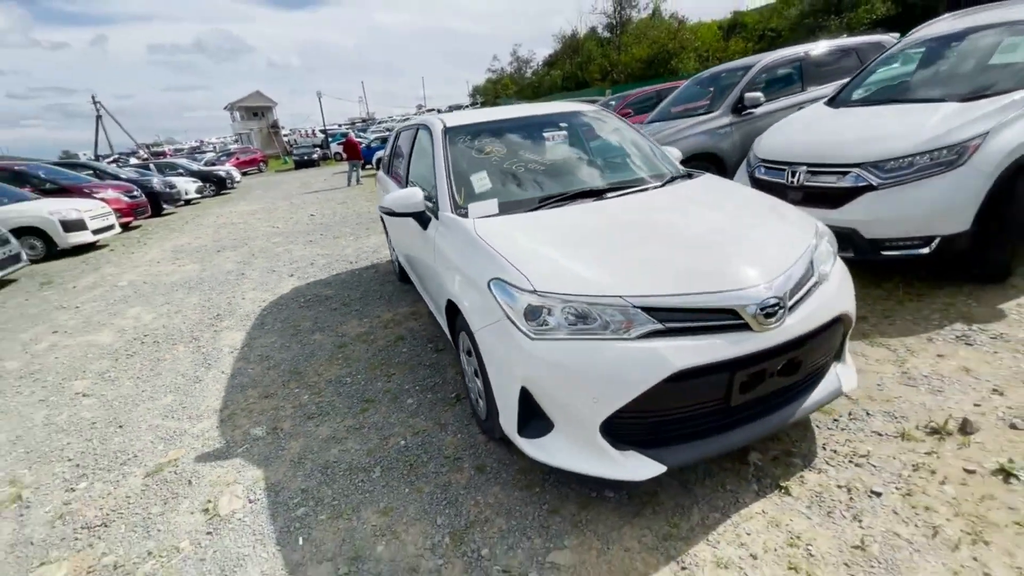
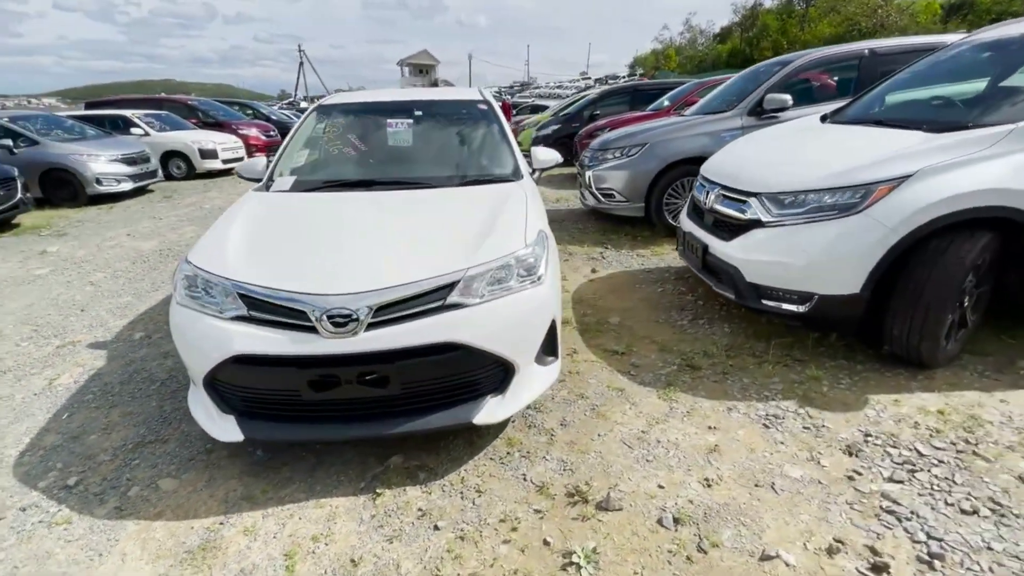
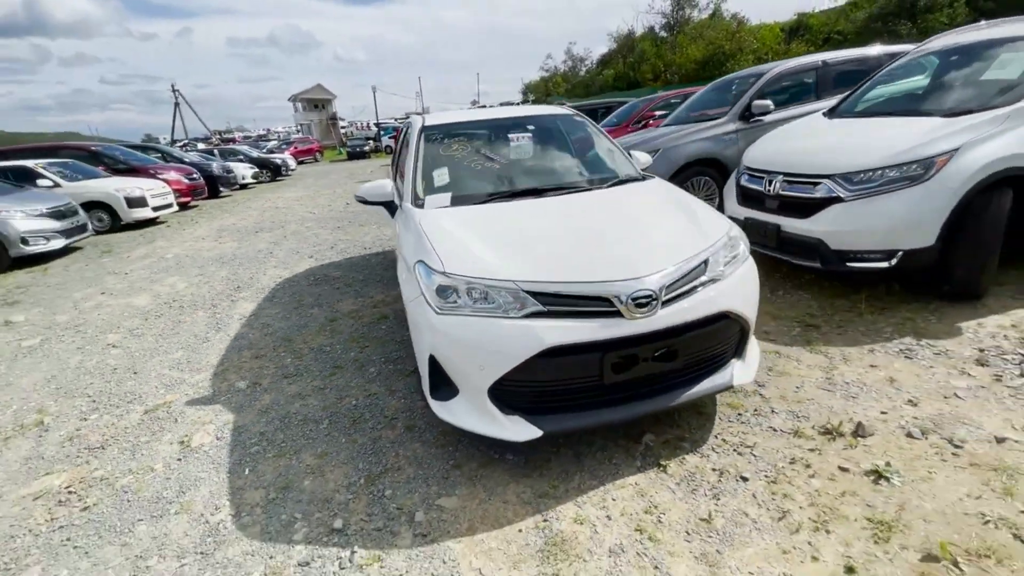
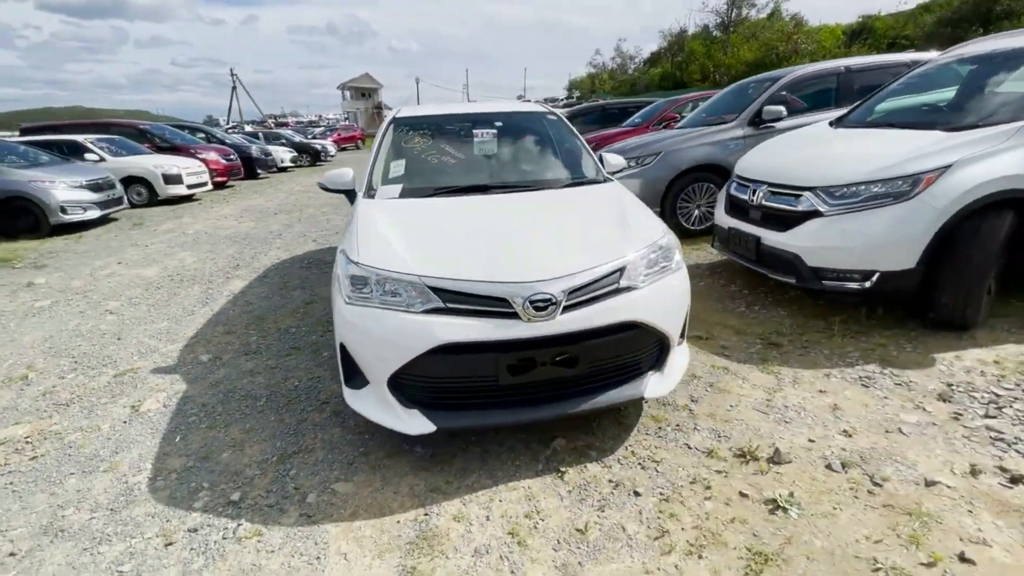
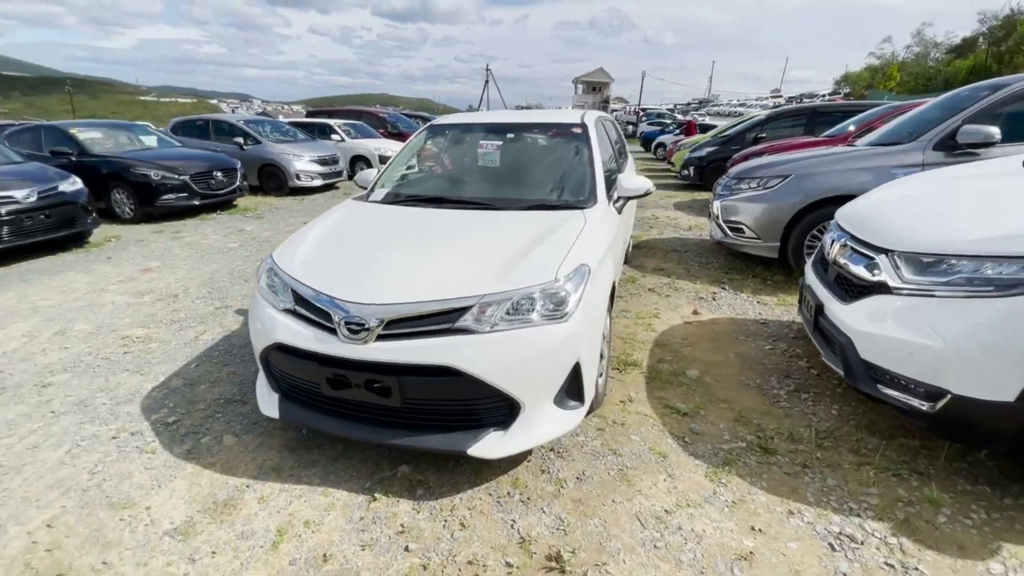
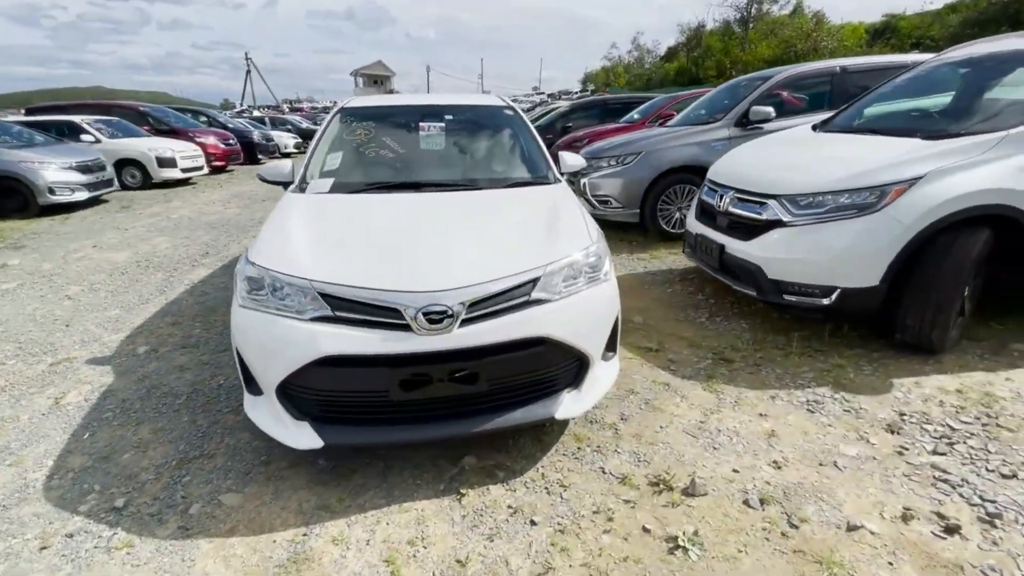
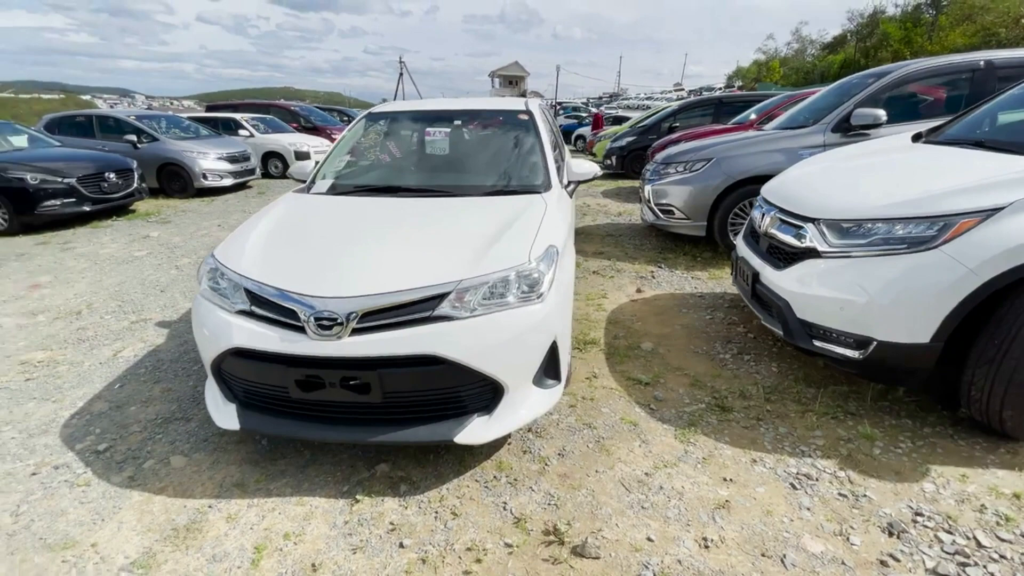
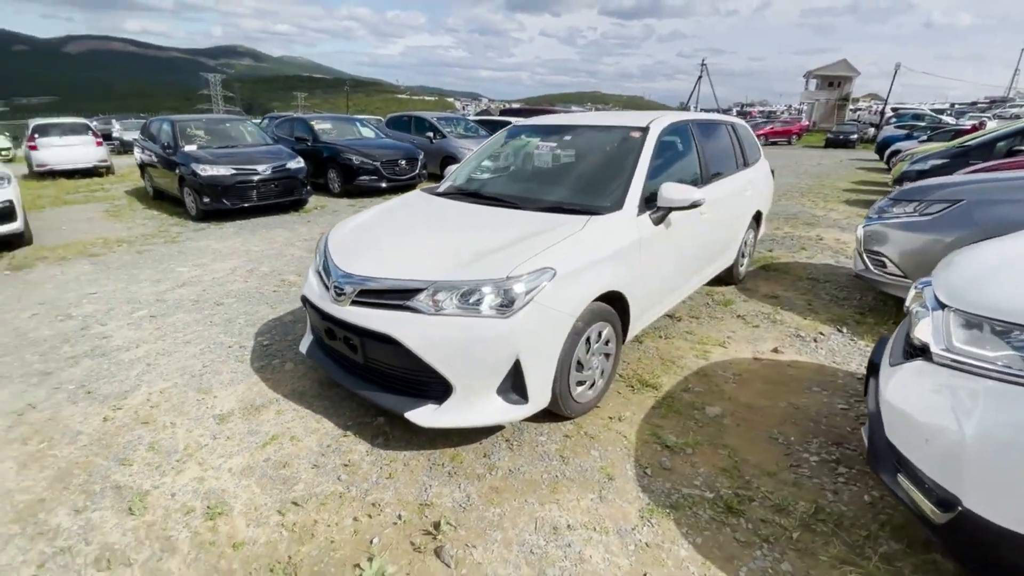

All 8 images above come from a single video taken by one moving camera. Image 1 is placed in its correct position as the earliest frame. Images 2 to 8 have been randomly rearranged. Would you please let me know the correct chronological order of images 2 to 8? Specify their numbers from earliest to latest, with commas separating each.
3, 4, 6, 2, 7, 5, 8
